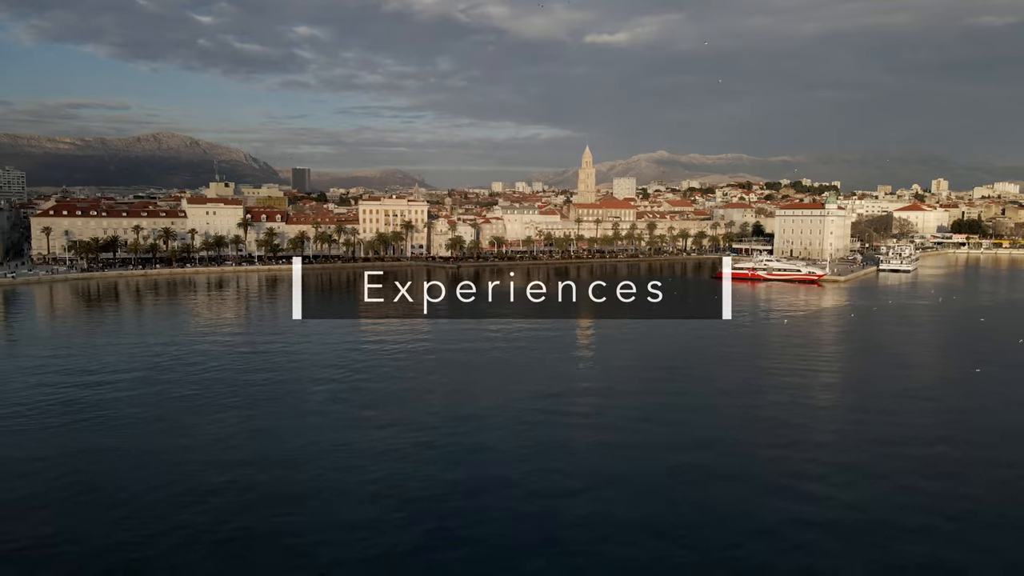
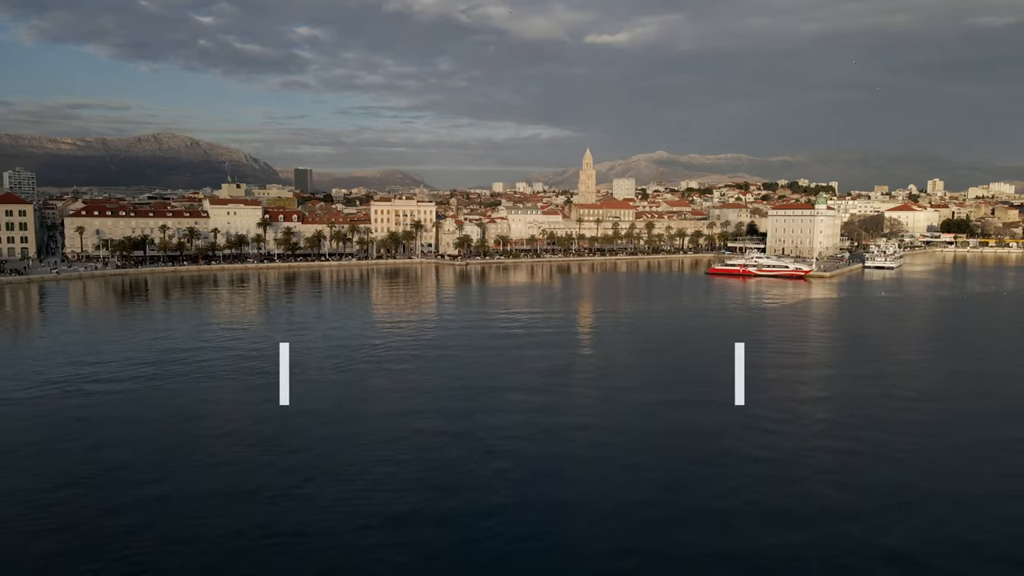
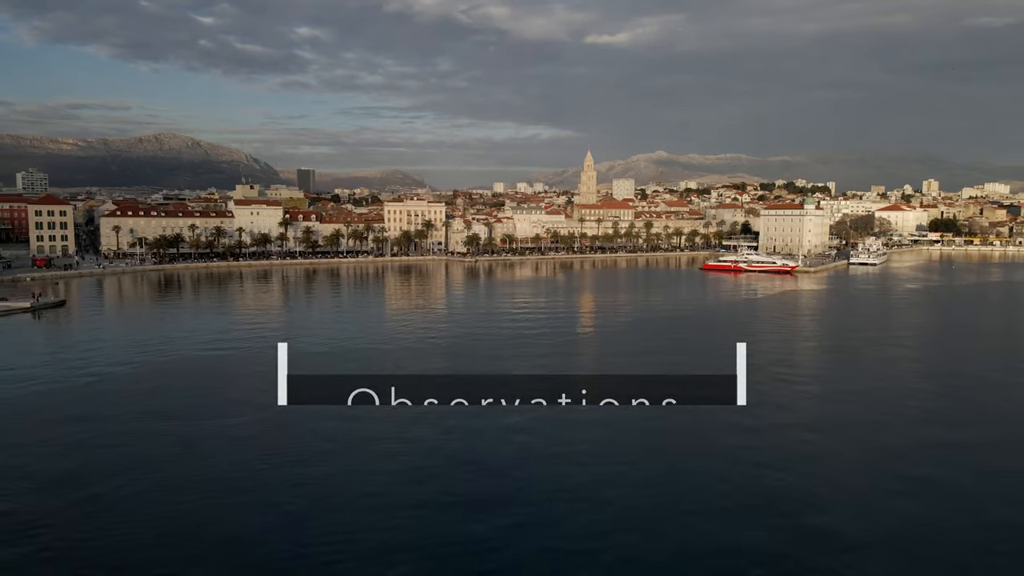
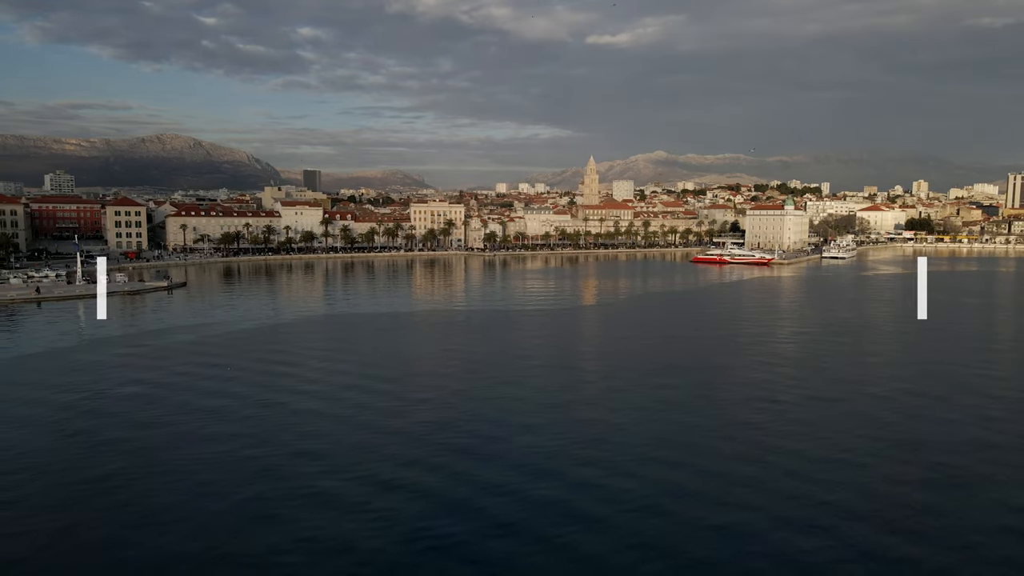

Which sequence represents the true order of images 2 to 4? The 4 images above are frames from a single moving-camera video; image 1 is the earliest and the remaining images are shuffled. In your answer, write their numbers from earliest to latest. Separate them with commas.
2, 3, 4
